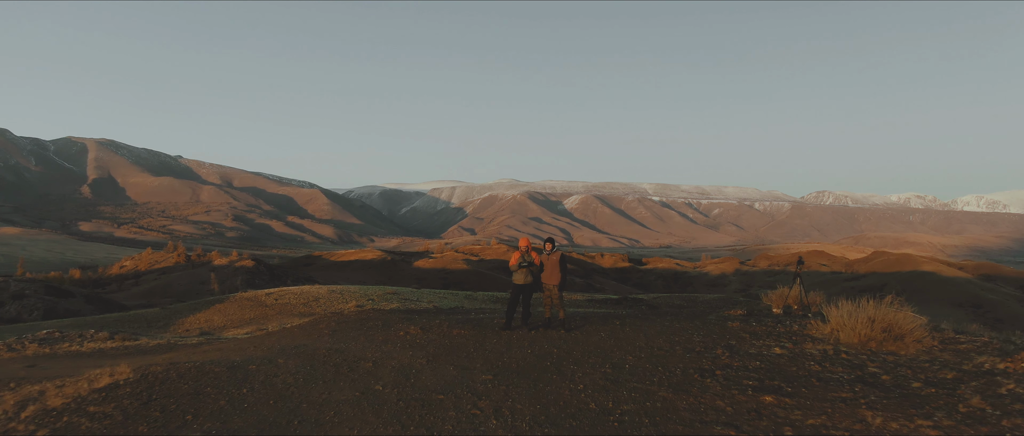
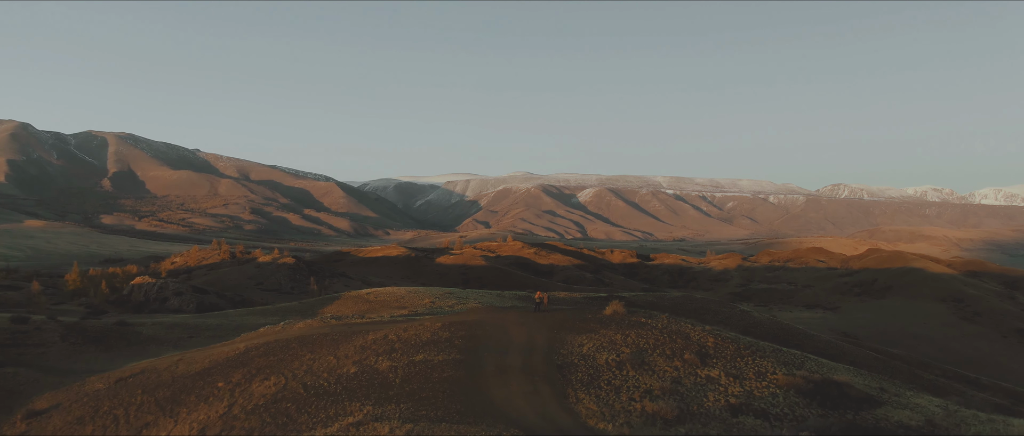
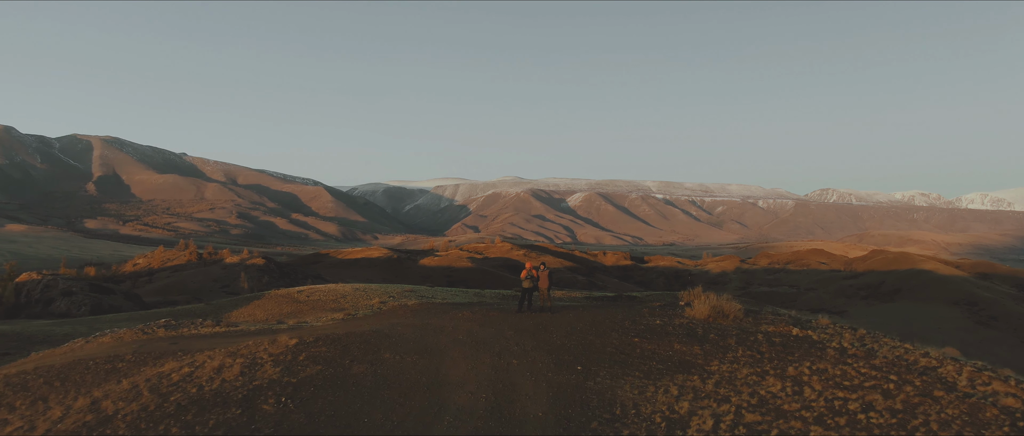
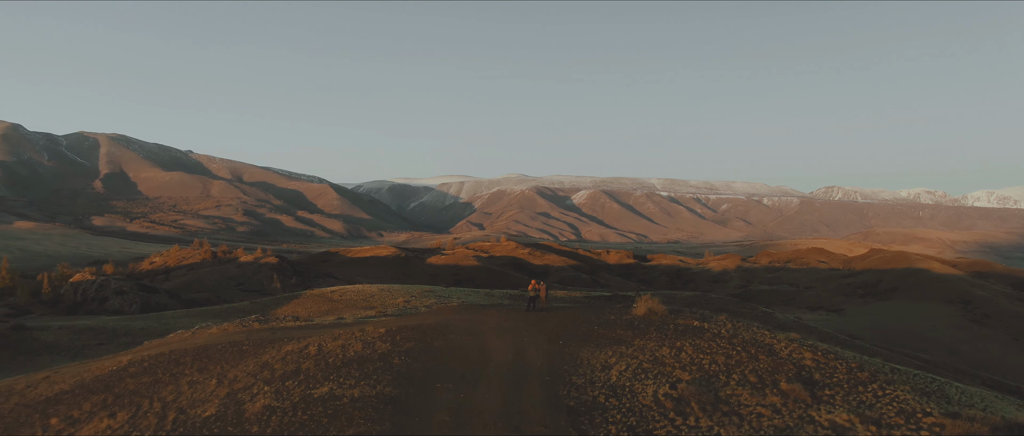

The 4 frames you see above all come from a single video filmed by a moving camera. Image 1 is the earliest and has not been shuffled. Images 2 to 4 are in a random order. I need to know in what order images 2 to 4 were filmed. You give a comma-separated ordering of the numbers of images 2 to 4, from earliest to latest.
3, 4, 2
